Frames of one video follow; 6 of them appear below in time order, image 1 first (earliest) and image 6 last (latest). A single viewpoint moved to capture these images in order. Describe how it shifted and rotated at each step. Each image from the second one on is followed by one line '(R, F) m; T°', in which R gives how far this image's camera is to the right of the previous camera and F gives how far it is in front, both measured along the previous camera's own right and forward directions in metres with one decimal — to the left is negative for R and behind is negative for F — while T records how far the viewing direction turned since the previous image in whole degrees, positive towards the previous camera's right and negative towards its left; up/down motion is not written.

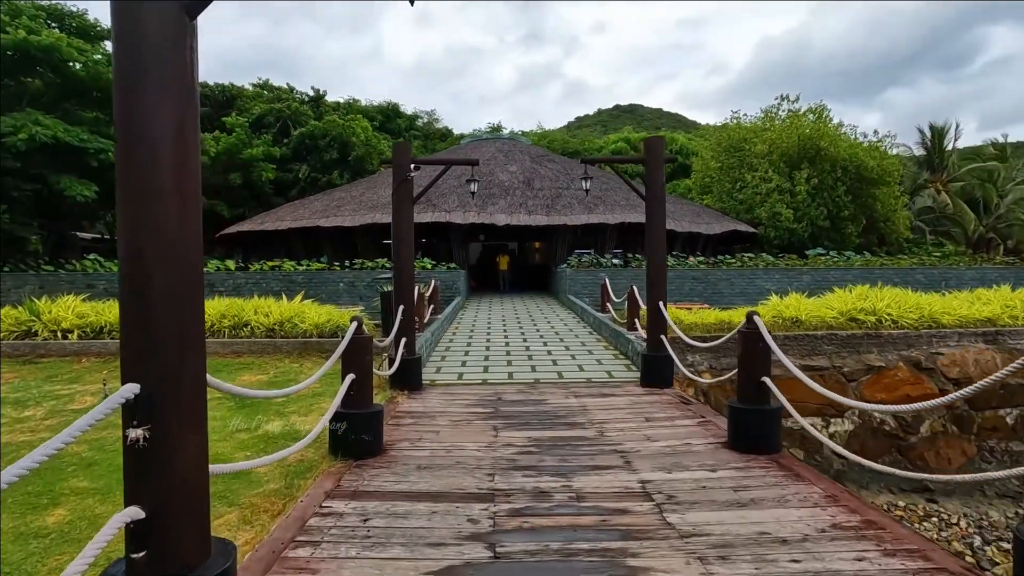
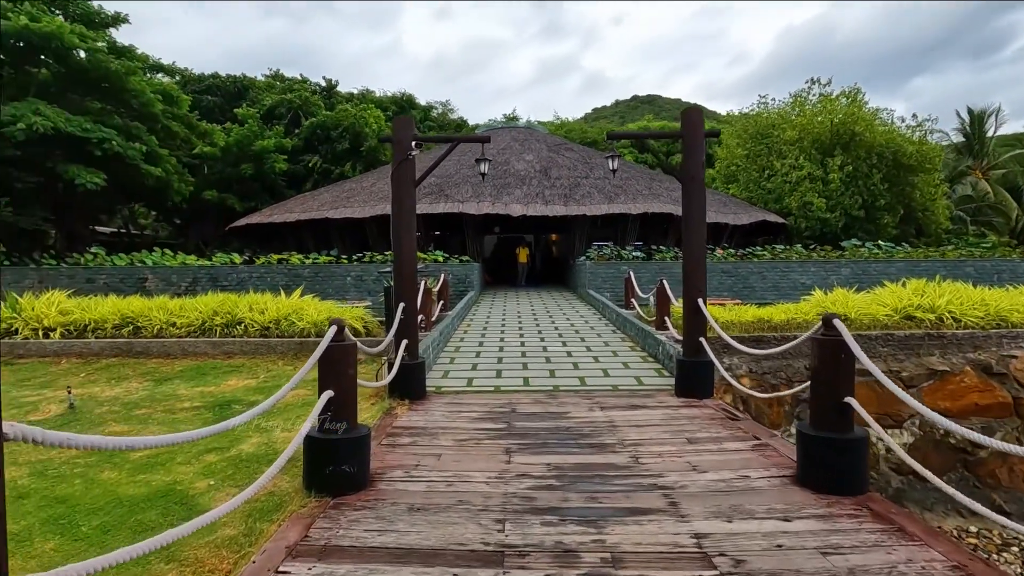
(0.0, +0.7) m; -2°
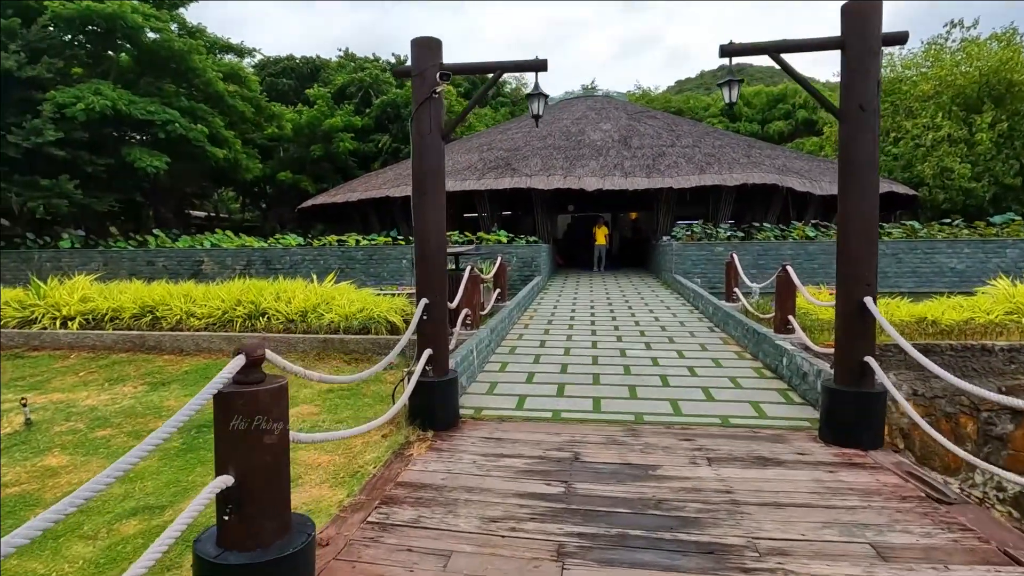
(+0.1, +1.4) m; -8°
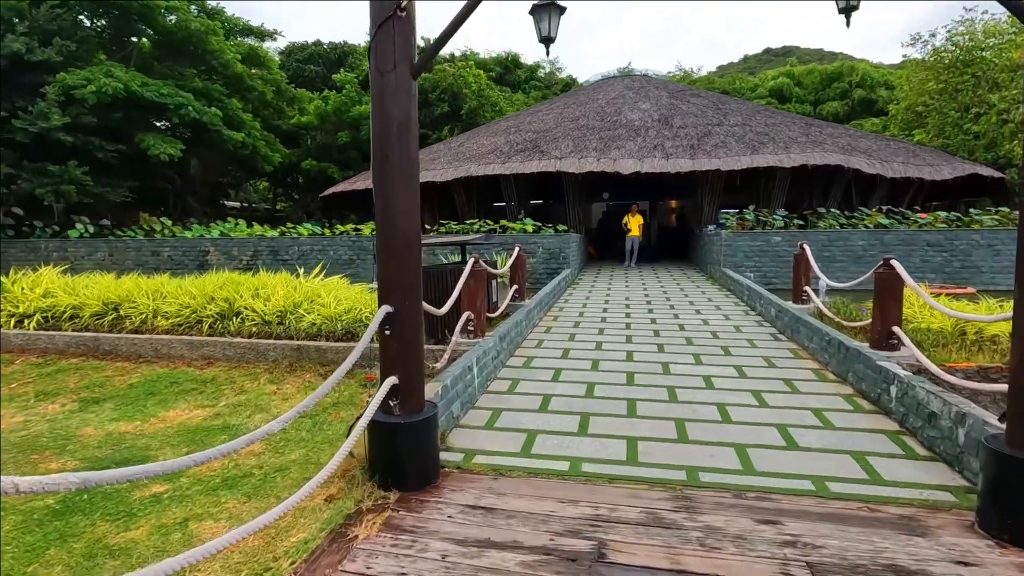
(+0.2, +1.0) m; -4°
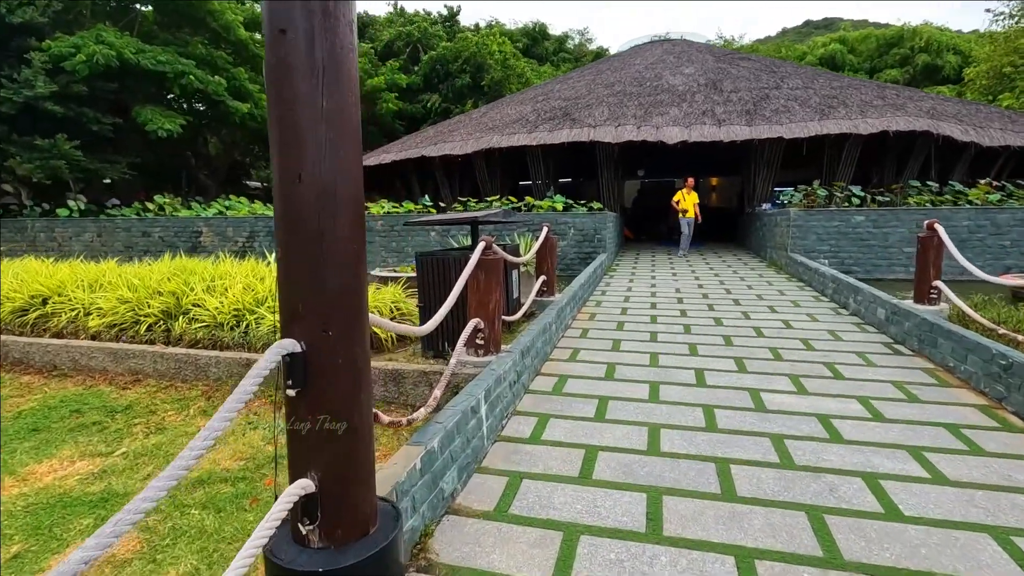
(0.0, +1.2) m; -3°
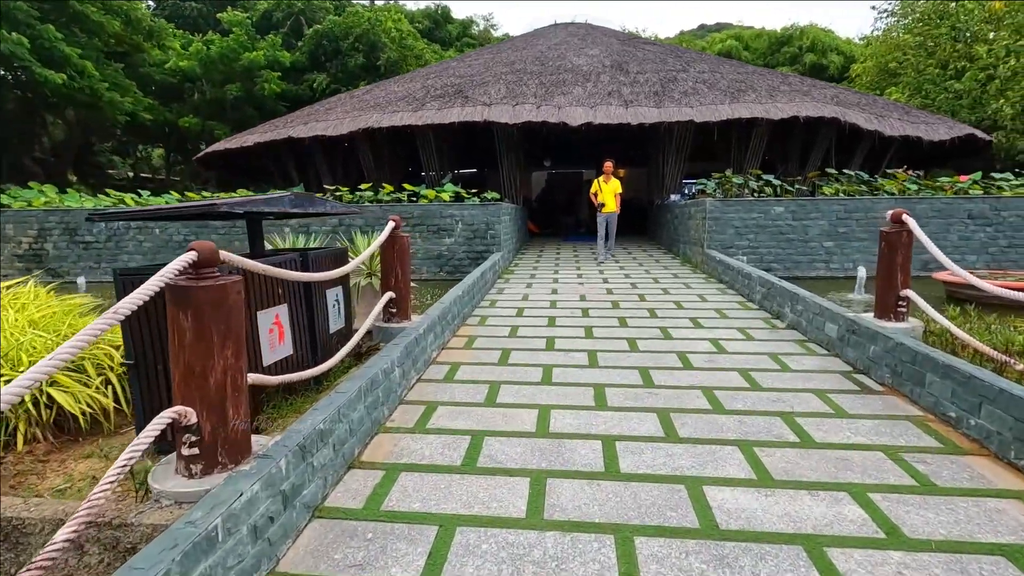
(+0.5, +1.3) m; +9°
